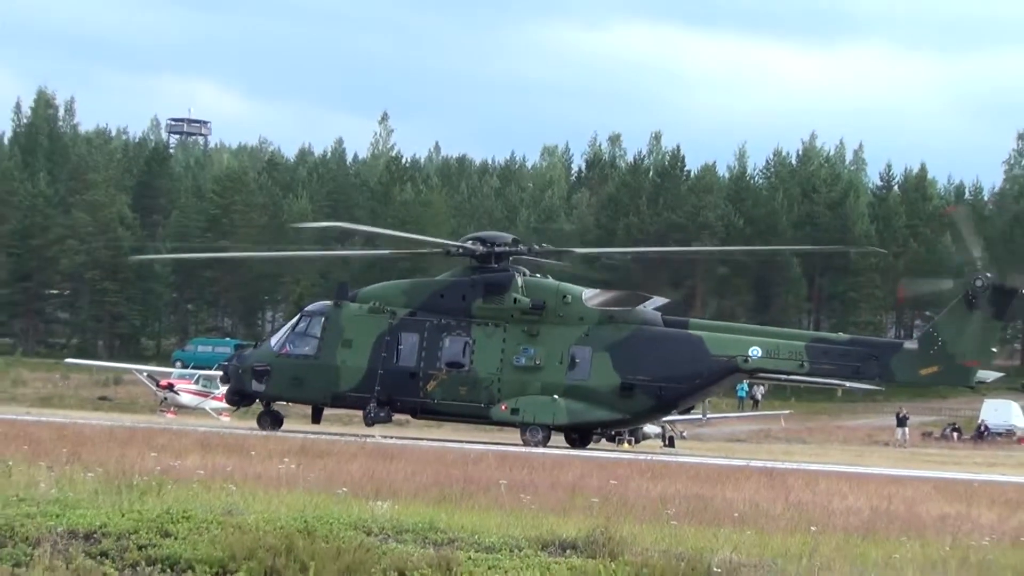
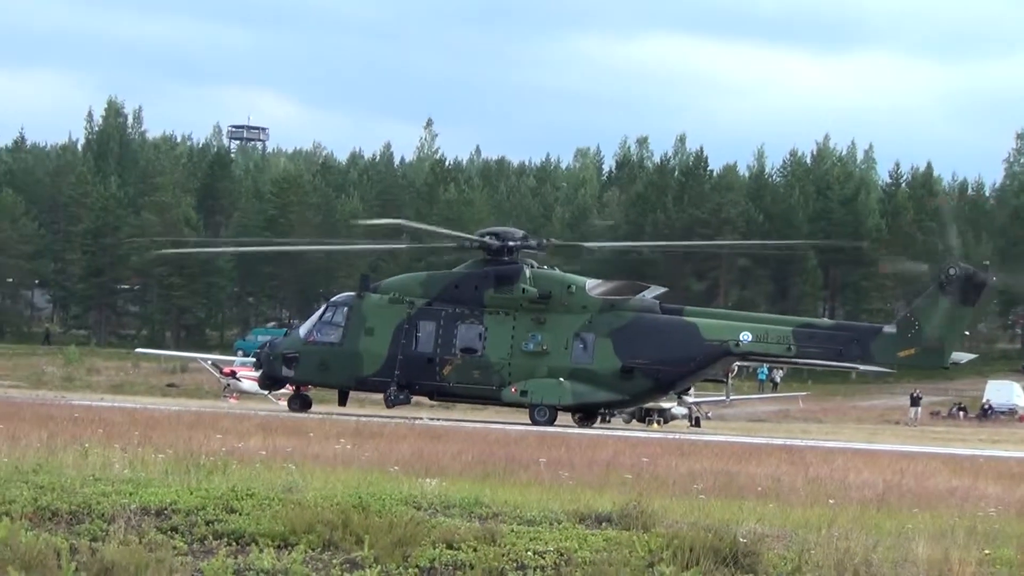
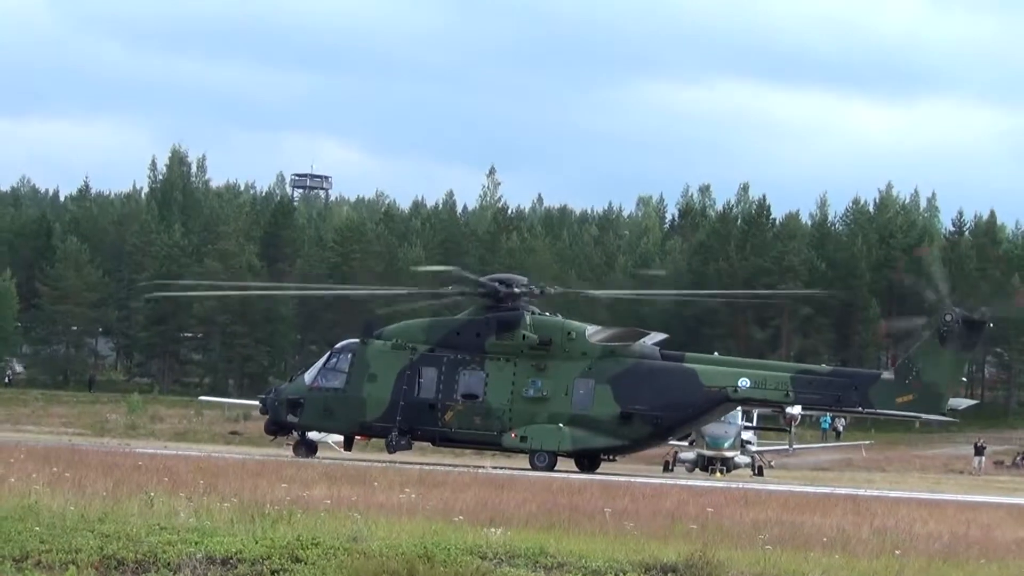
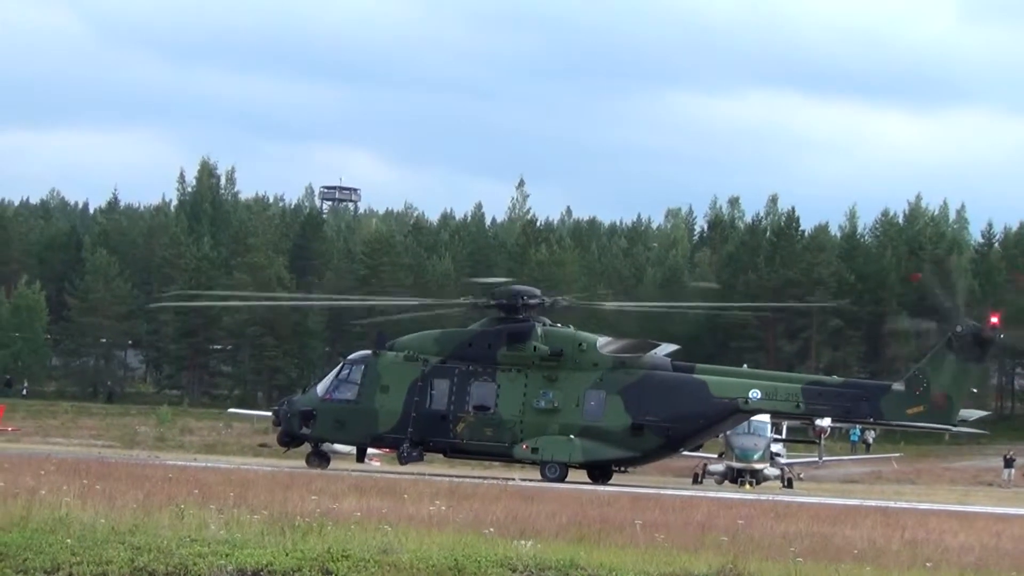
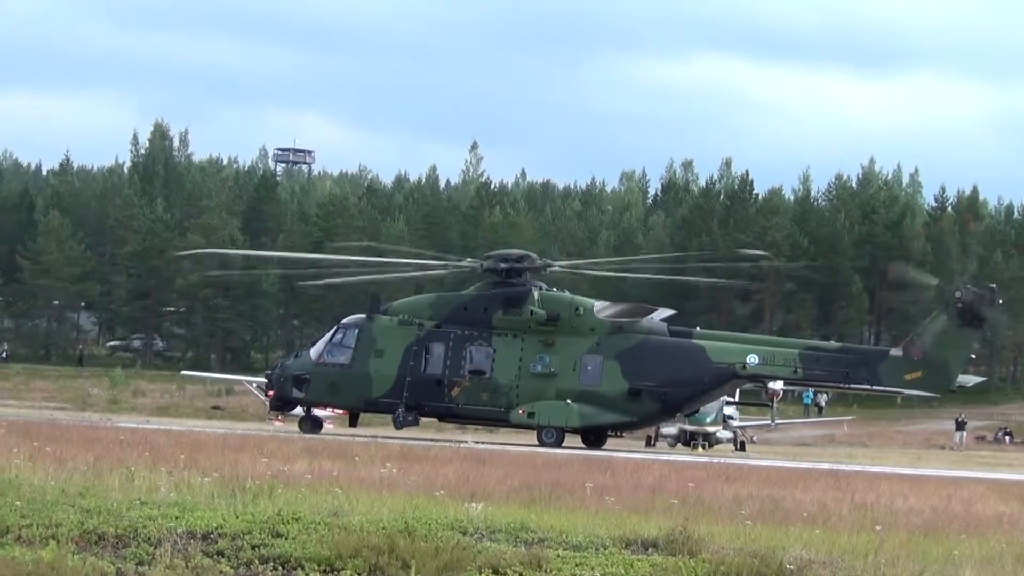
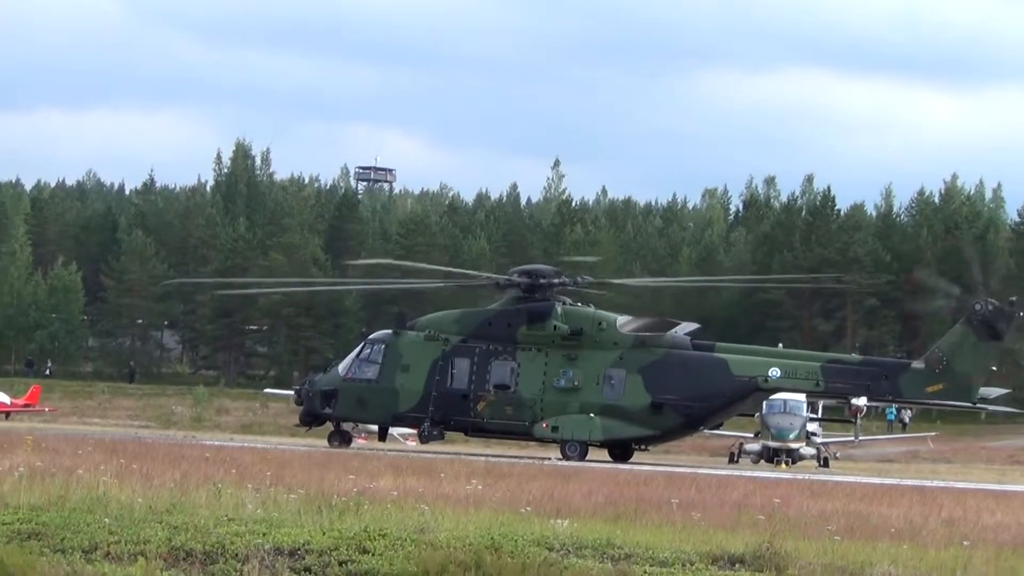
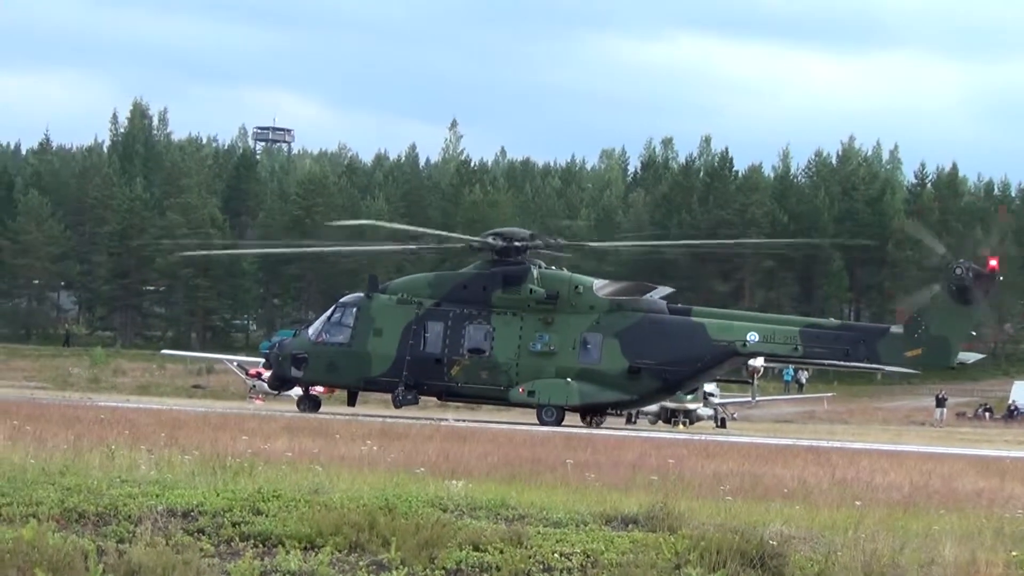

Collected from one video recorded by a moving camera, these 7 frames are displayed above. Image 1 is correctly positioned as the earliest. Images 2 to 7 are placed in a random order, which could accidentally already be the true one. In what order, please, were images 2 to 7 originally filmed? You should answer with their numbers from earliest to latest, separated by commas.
2, 7, 5, 3, 4, 6
